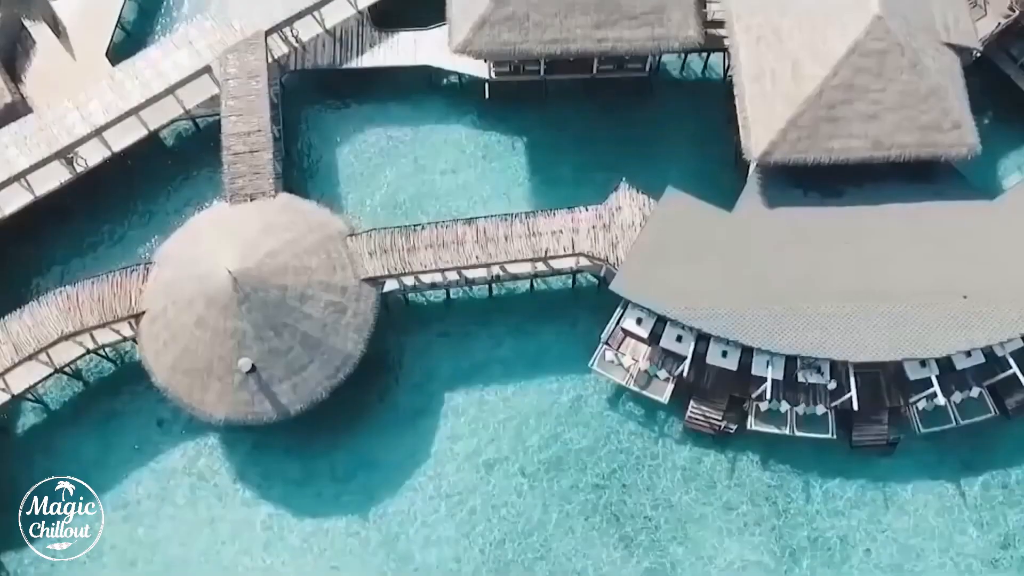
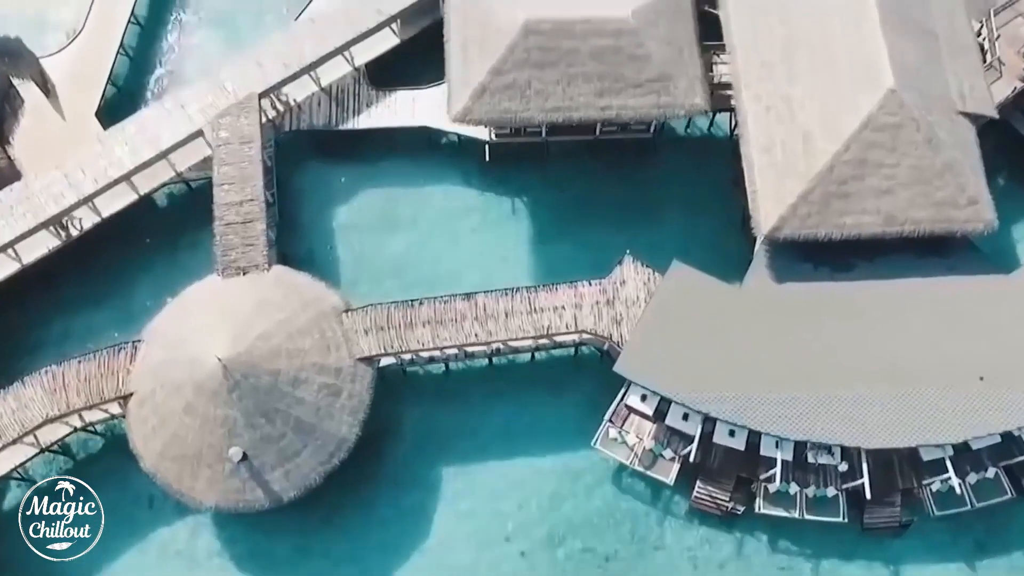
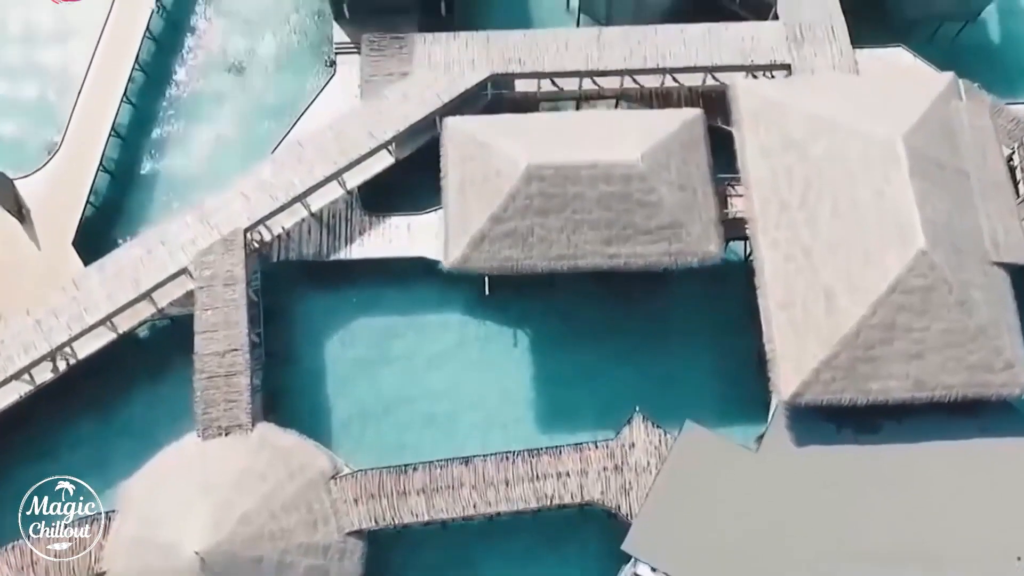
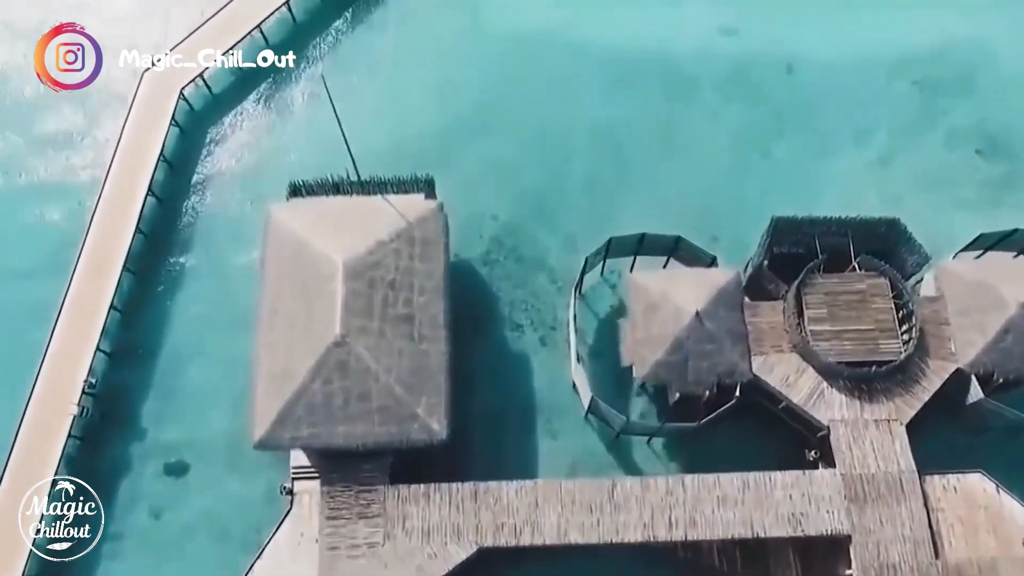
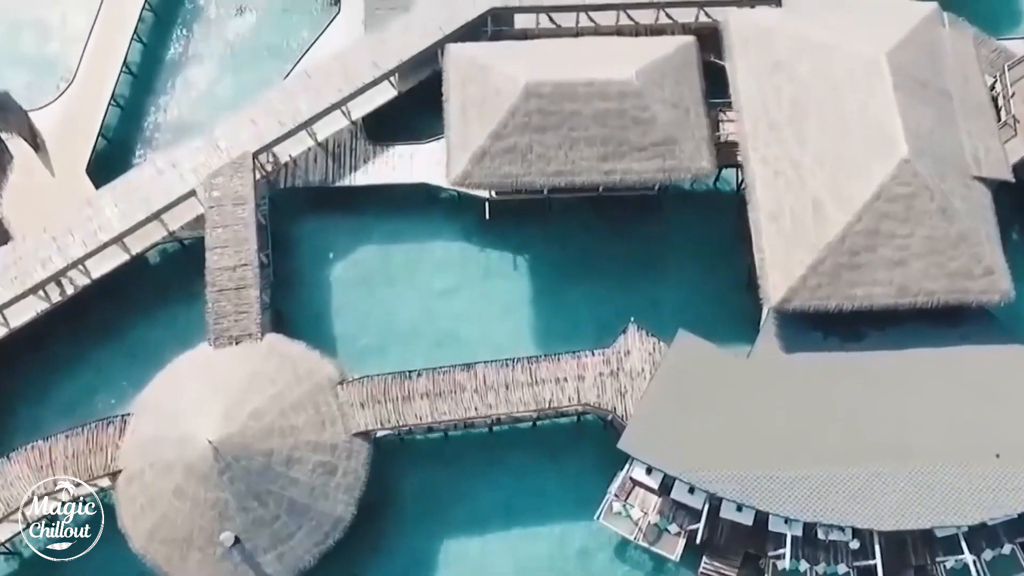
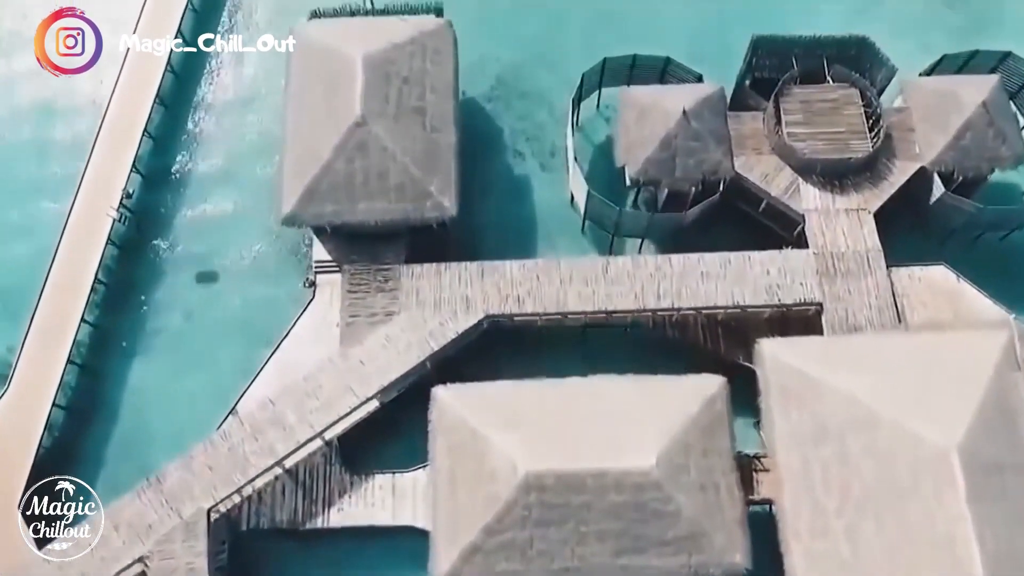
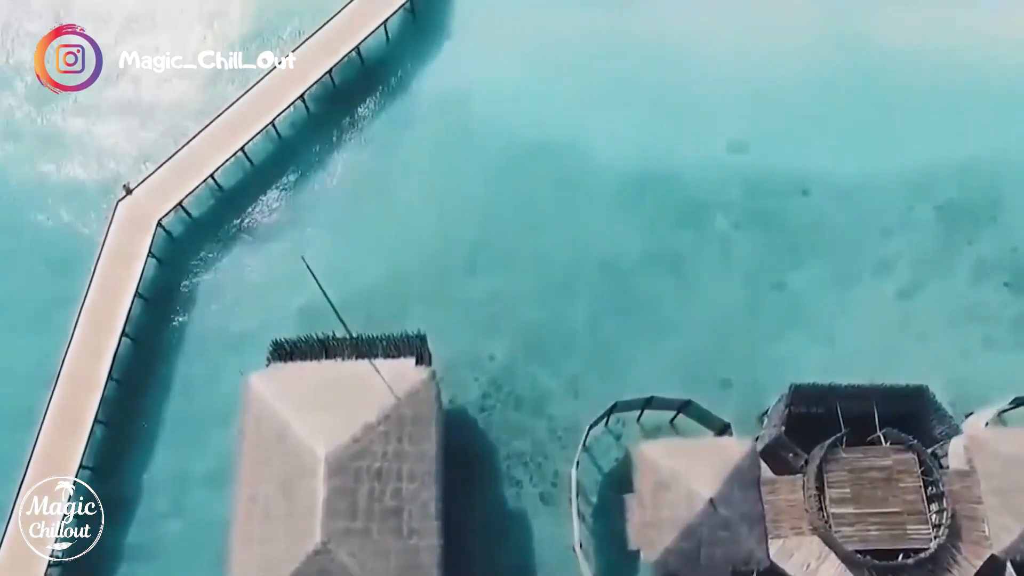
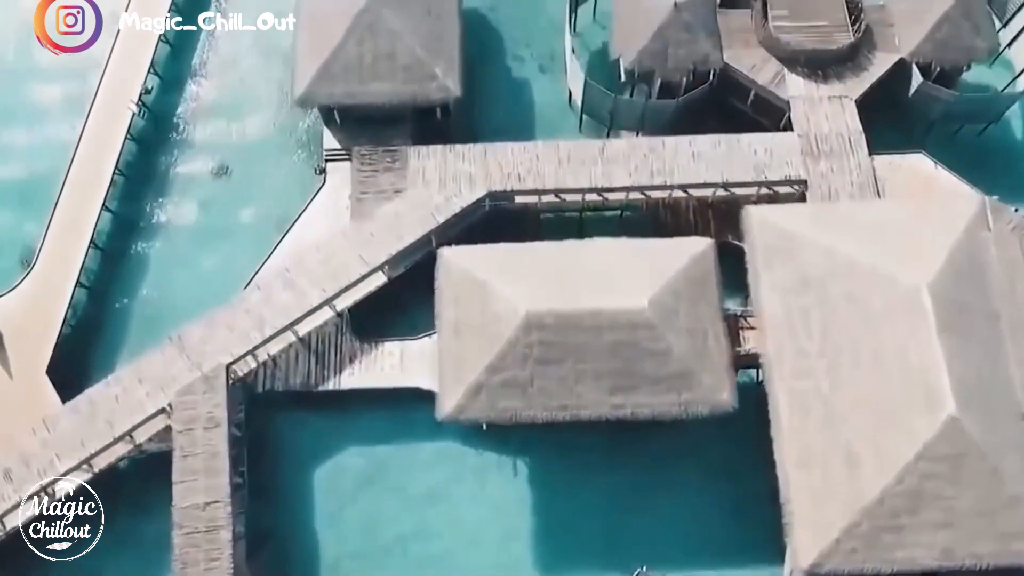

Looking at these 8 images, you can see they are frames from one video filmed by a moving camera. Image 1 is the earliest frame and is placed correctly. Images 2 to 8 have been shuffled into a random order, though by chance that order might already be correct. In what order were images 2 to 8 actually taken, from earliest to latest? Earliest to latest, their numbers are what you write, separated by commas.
2, 5, 3, 8, 6, 4, 7
